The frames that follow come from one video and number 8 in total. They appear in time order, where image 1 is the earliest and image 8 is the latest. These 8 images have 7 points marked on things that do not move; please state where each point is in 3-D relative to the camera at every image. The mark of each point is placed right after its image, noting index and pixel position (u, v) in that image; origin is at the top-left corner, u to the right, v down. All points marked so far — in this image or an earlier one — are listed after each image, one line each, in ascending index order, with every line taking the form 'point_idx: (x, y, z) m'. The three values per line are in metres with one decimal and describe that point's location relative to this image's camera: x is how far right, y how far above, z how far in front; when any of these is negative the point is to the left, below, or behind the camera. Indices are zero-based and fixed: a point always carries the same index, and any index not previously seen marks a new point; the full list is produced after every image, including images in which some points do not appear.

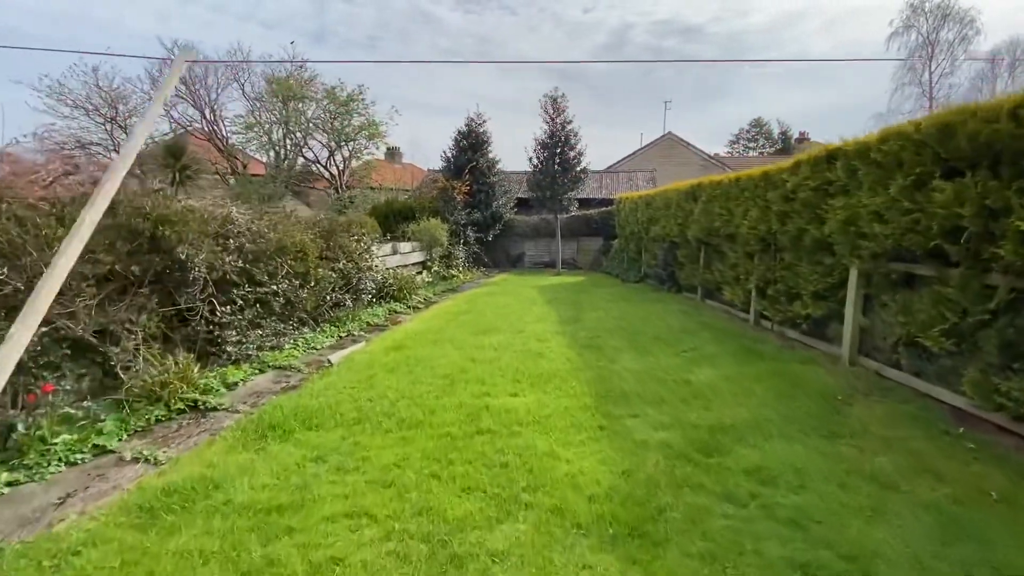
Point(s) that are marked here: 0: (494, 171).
0: (-0.5, +3.7, +15.3) m
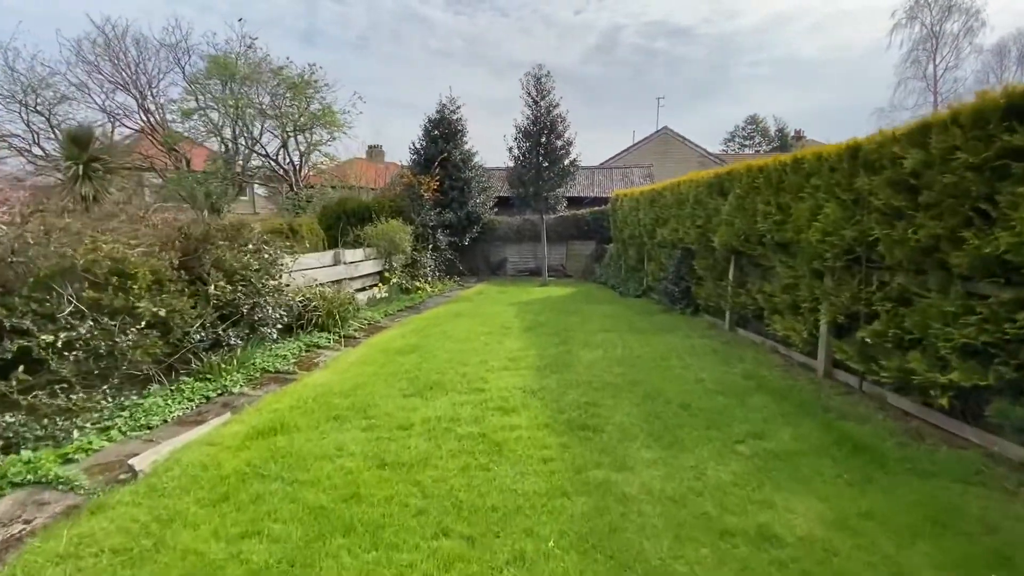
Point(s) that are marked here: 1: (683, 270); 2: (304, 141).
0: (-1.1, +3.4, +13.2) m
1: (+2.5, +0.3, +7.0) m
2: (-6.7, +5.0, +15.6) m
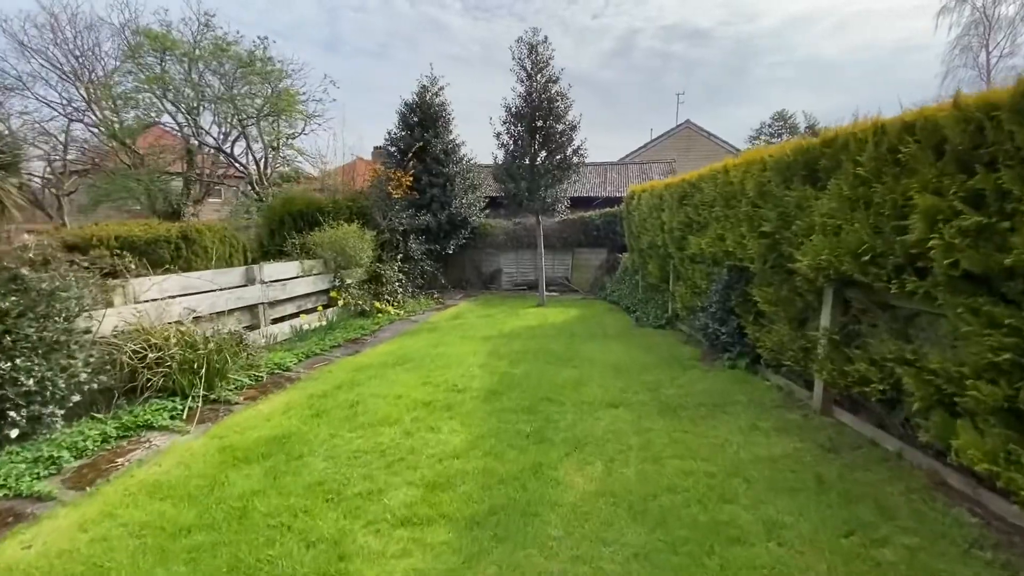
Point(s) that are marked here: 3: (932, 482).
0: (-1.3, +3.0, +10.9) m
1: (+2.1, -0.1, +4.6) m
2: (-6.8, +4.6, +13.5) m
3: (+2.2, -1.0, +2.5) m
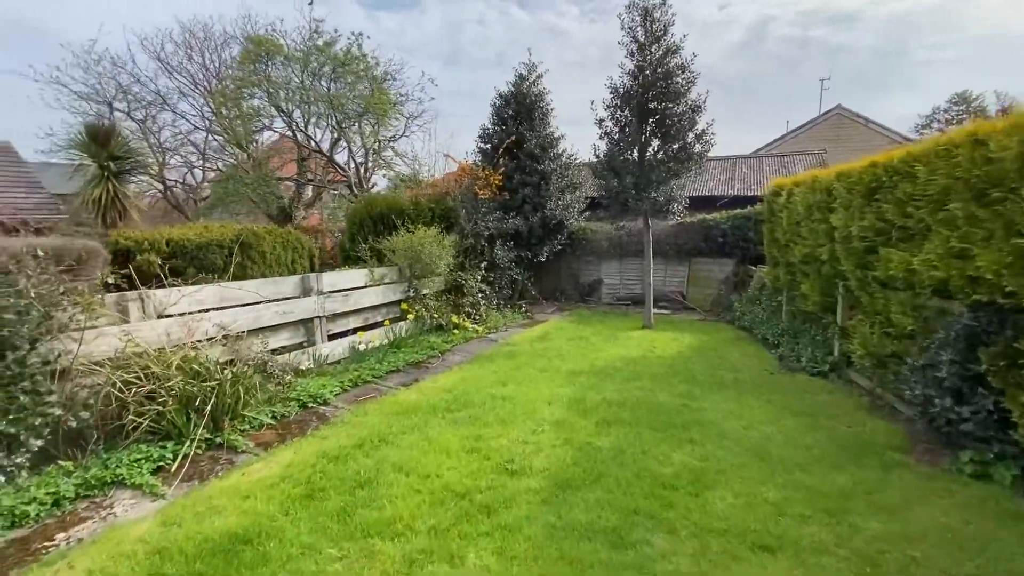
0: (+0.8, +2.7, +9.6) m
1: (+2.6, -0.4, +2.7) m
2: (-3.9, +4.5, +13.4) m
3: (+2.2, -1.3, +0.6) m
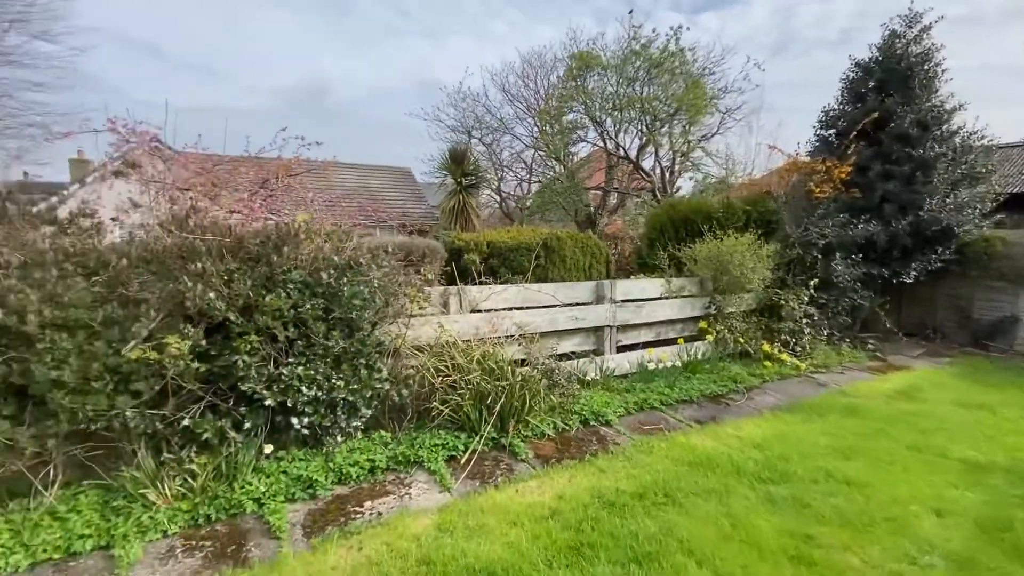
0: (+6.1, +2.2, +6.9) m
1: (+3.5, -0.8, +0.1) m
2: (+4.5, +4.2, +12.6) m
3: (+1.9, -1.5, -1.3) m
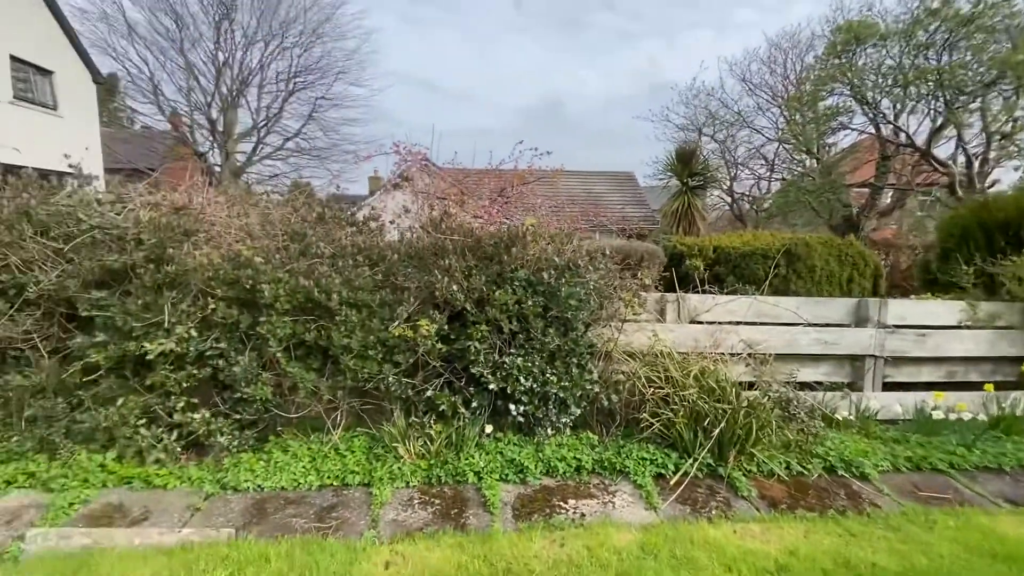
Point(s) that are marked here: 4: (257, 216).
0: (+8.6, +1.7, +3.5) m
1: (+3.1, -1.0, -1.4) m
2: (+9.7, +3.7, +9.4) m
3: (+1.1, -1.6, -2.1) m
4: (-1.7, +0.5, +3.1) m
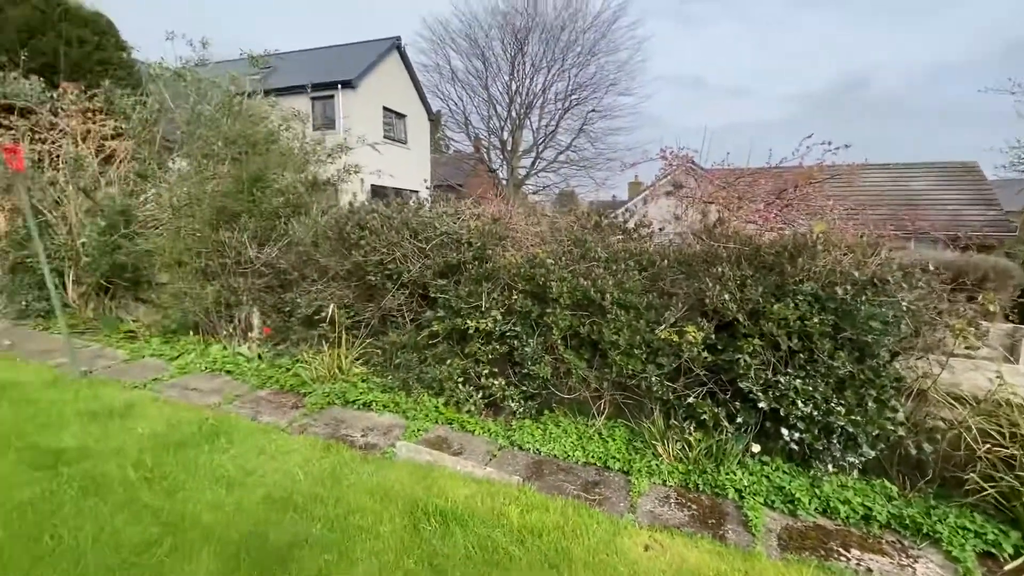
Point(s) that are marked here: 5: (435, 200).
0: (+9.5, +1.0, -1.0) m
1: (+2.1, -1.1, -2.6) m
2: (+13.5, +2.8, +3.6) m
3: (0.0, -1.6, -2.2) m
4: (+0.3, +0.5, +3.7) m
5: (-0.6, +0.7, +3.9) m
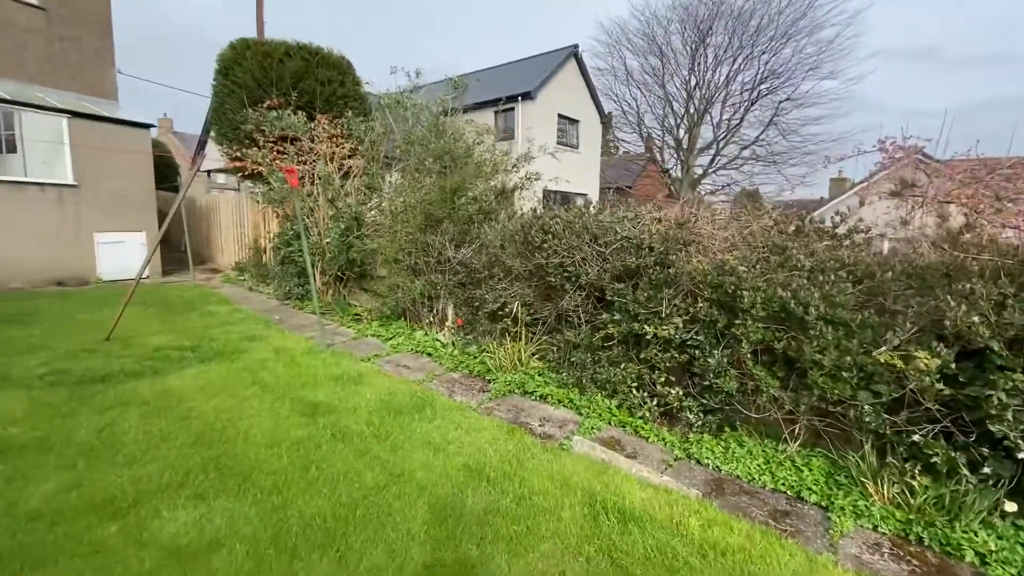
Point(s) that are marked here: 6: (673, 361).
0: (+8.8, +0.6, -3.9) m
1: (+1.2, -1.2, -3.1) m
2: (+14.1, +2.1, -1.0) m
3: (-0.7, -1.6, -2.0) m
4: (+1.6, +0.4, +3.5) m
5: (+0.9, +0.7, +4.0) m
6: (+1.1, -0.5, +3.2) m
